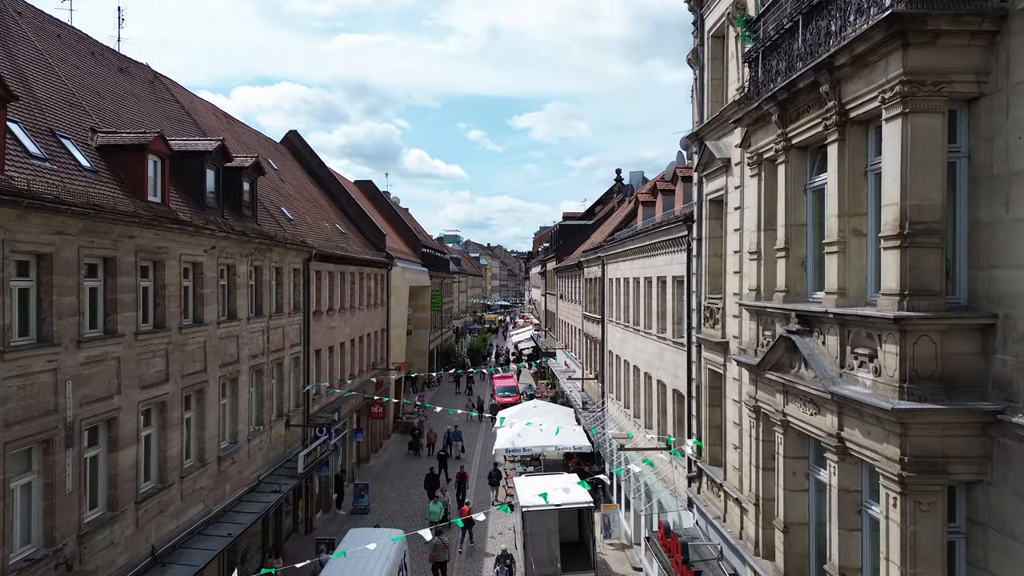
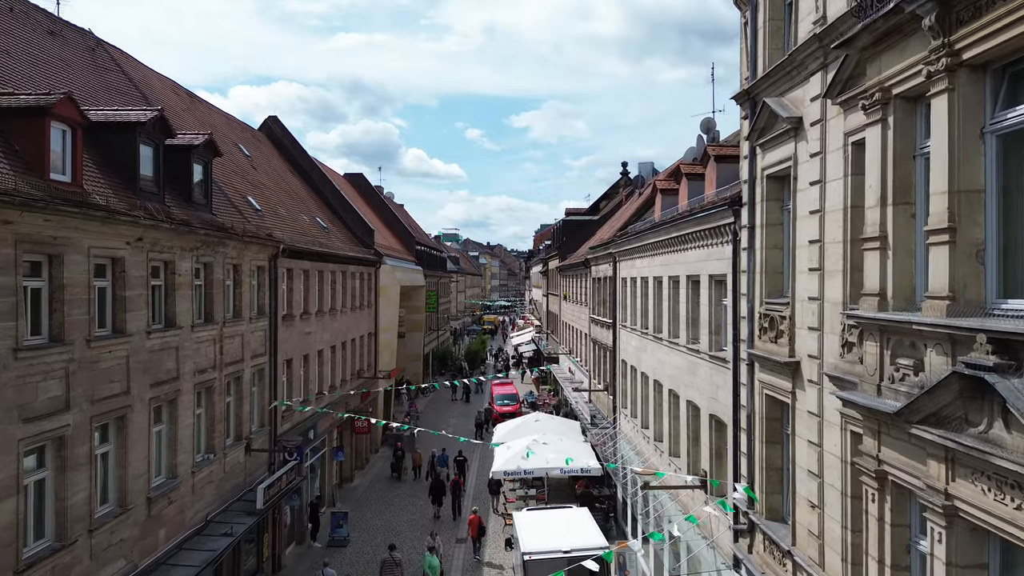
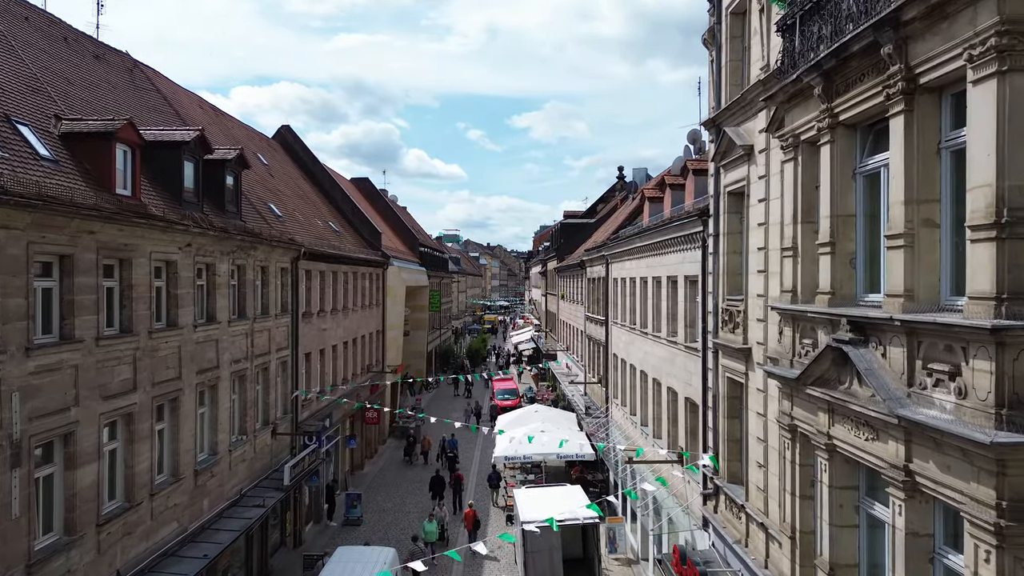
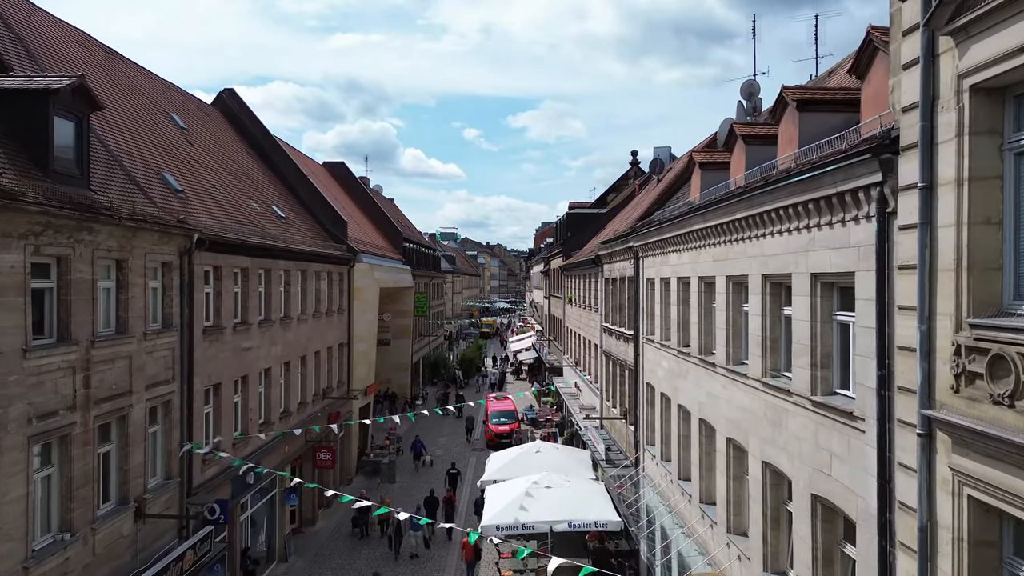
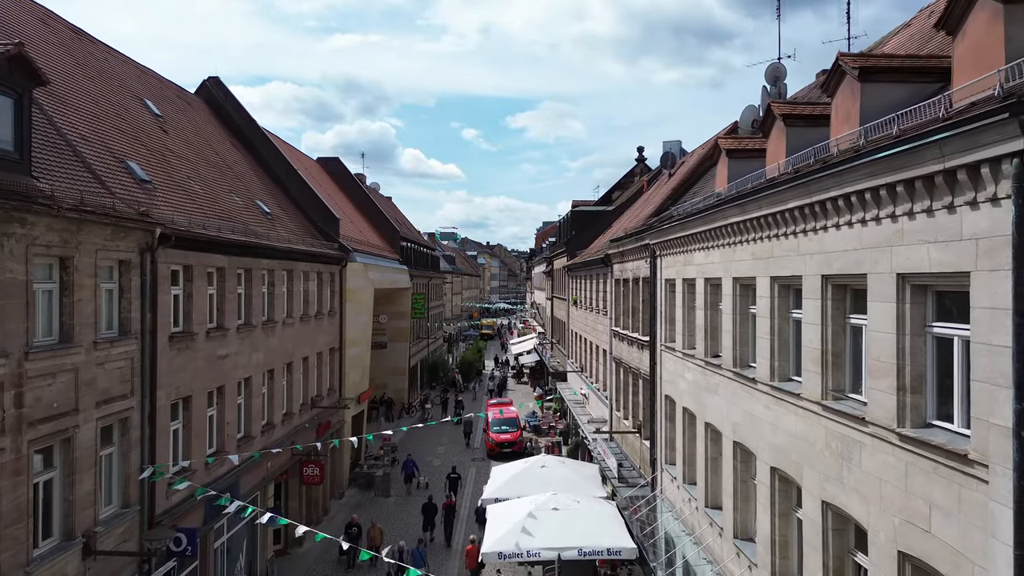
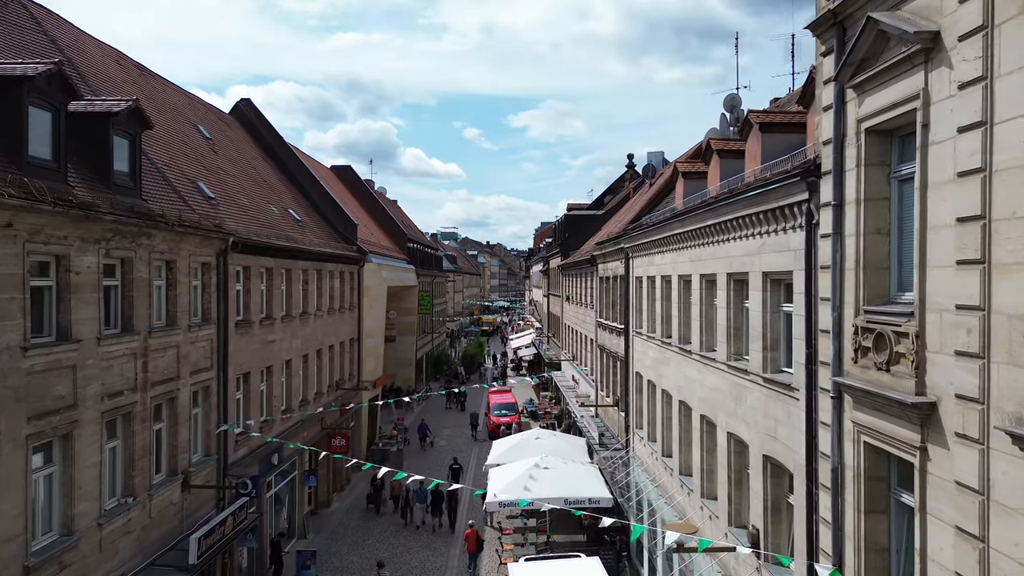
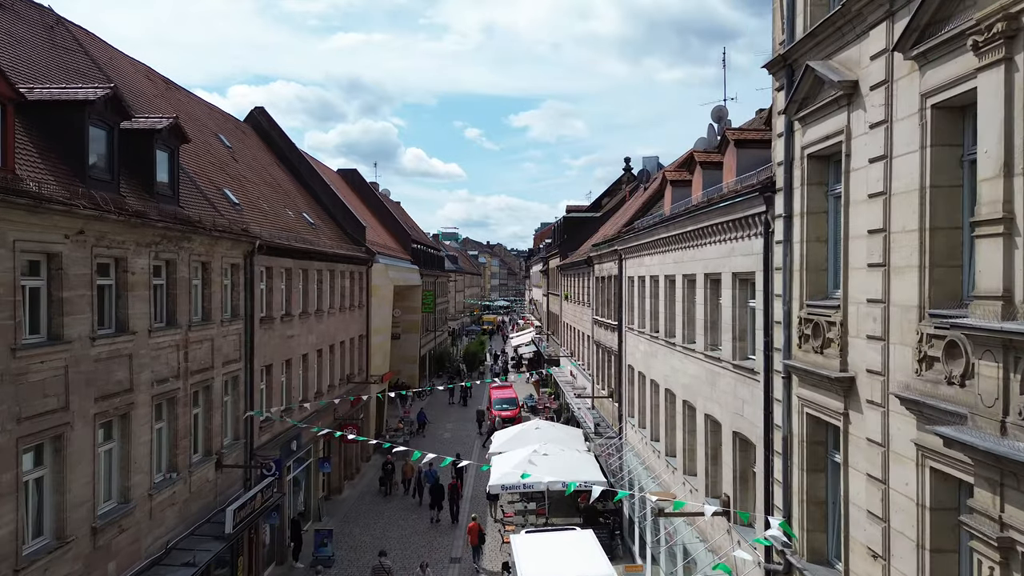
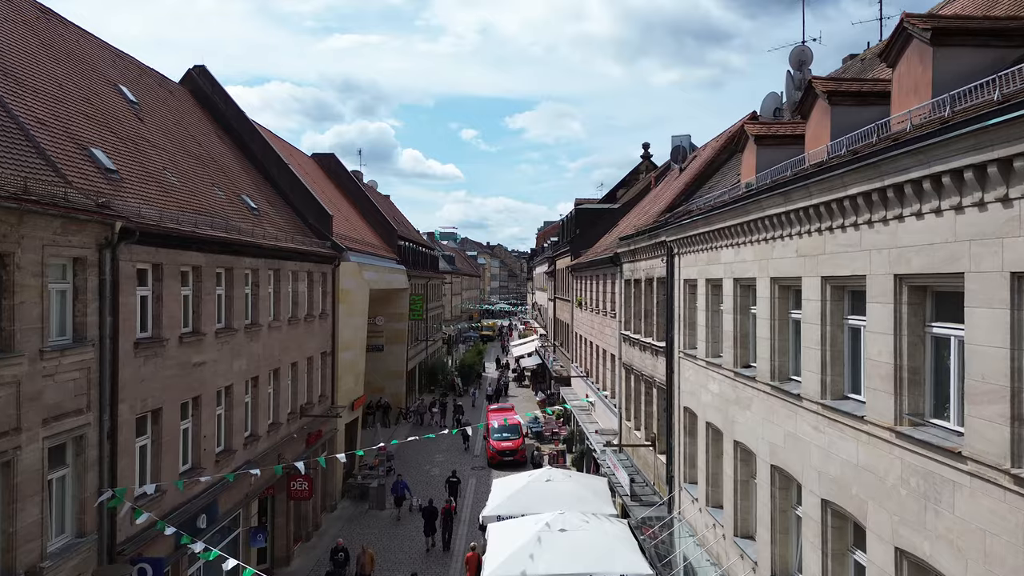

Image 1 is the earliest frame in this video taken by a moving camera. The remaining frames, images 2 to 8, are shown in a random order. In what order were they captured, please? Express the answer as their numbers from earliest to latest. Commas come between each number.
3, 2, 7, 6, 4, 5, 8
